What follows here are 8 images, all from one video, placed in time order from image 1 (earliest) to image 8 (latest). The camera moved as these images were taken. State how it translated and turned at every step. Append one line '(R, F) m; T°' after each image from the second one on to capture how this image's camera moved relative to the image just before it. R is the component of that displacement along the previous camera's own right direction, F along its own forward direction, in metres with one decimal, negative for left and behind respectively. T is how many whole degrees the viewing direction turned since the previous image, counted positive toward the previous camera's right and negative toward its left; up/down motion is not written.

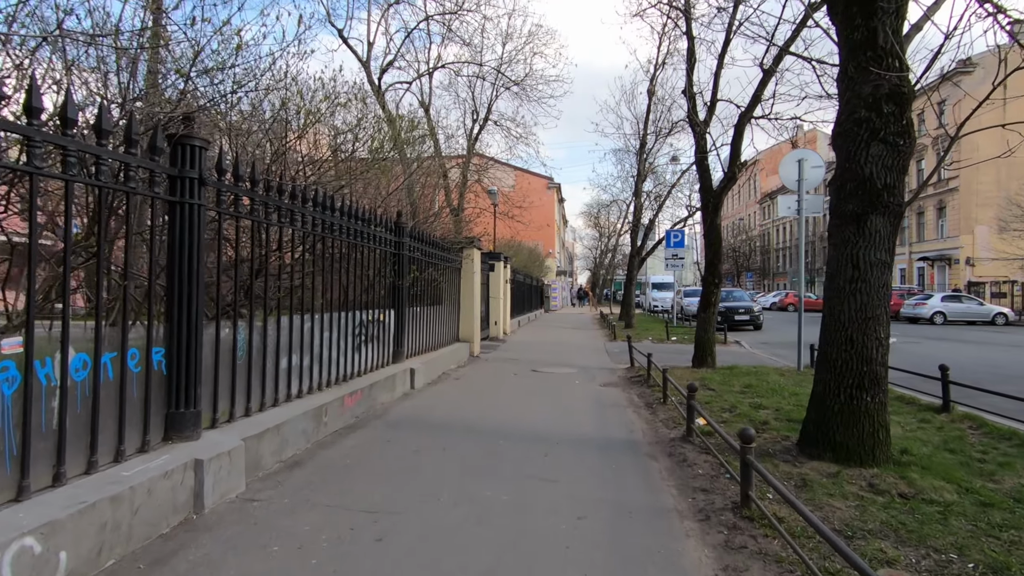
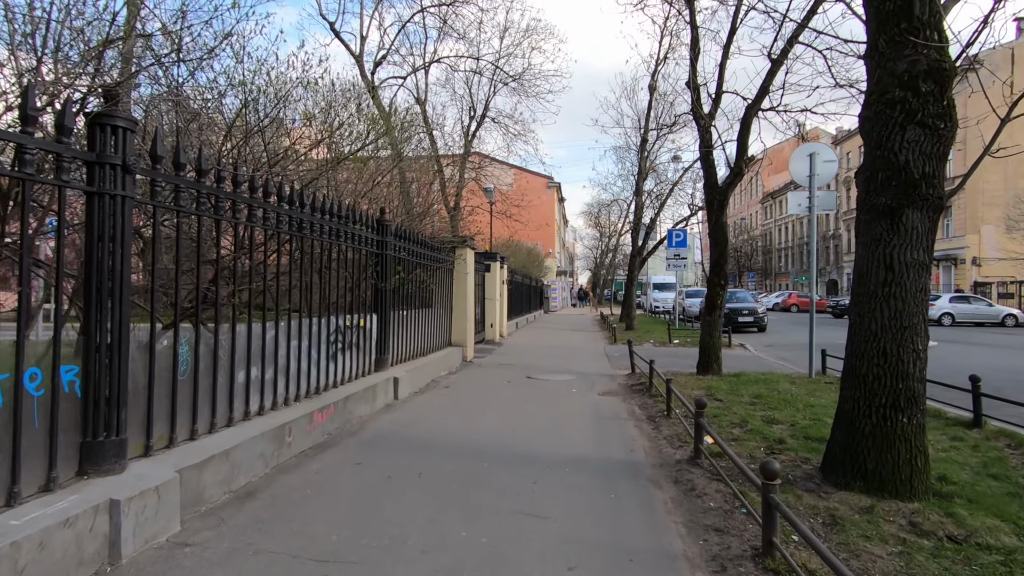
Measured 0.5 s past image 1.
(+0.1, +0.6) m; 0°
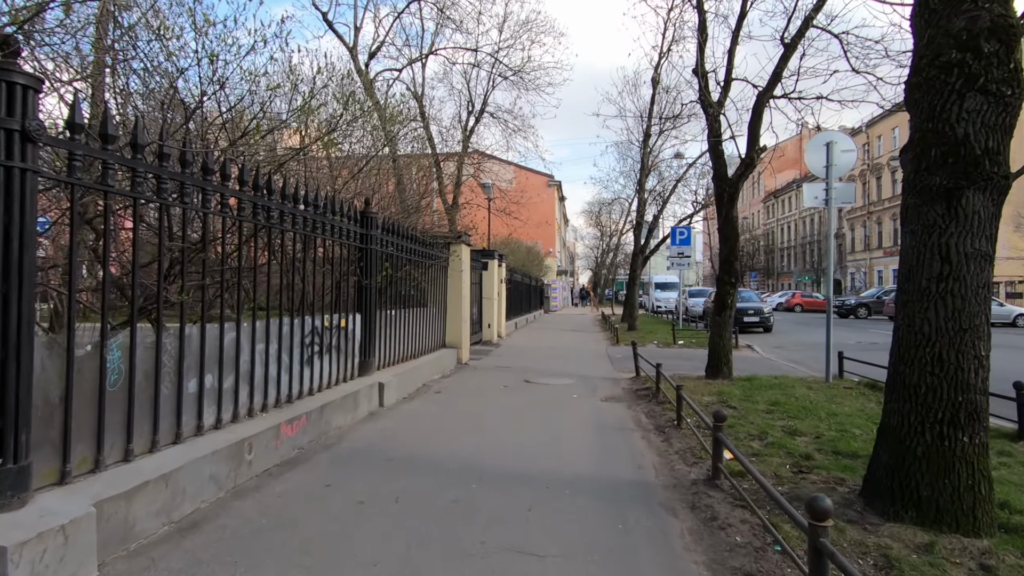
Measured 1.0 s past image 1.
(+0.1, +0.6) m; 0°
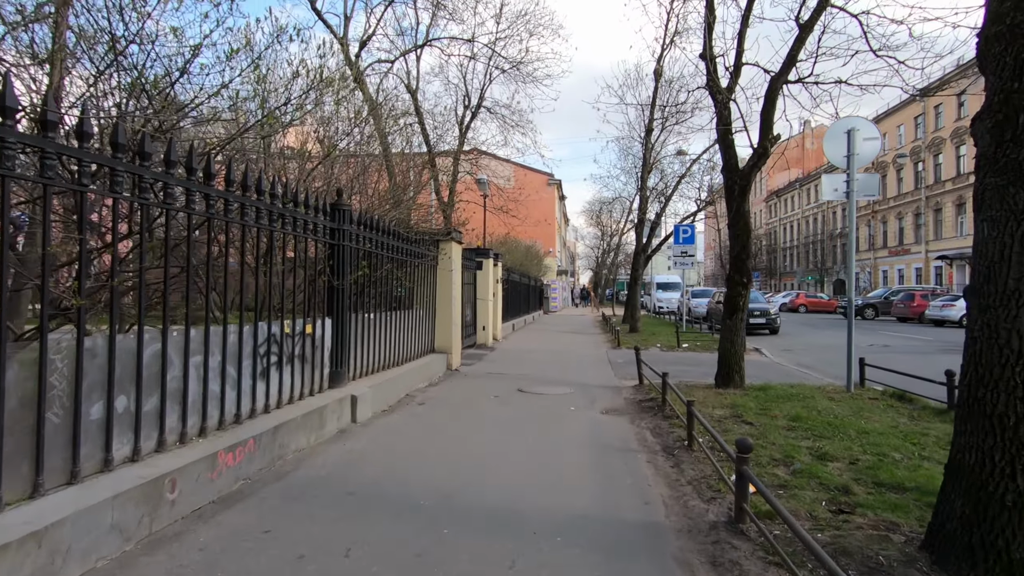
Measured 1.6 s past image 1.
(+0.1, +0.8) m; 0°
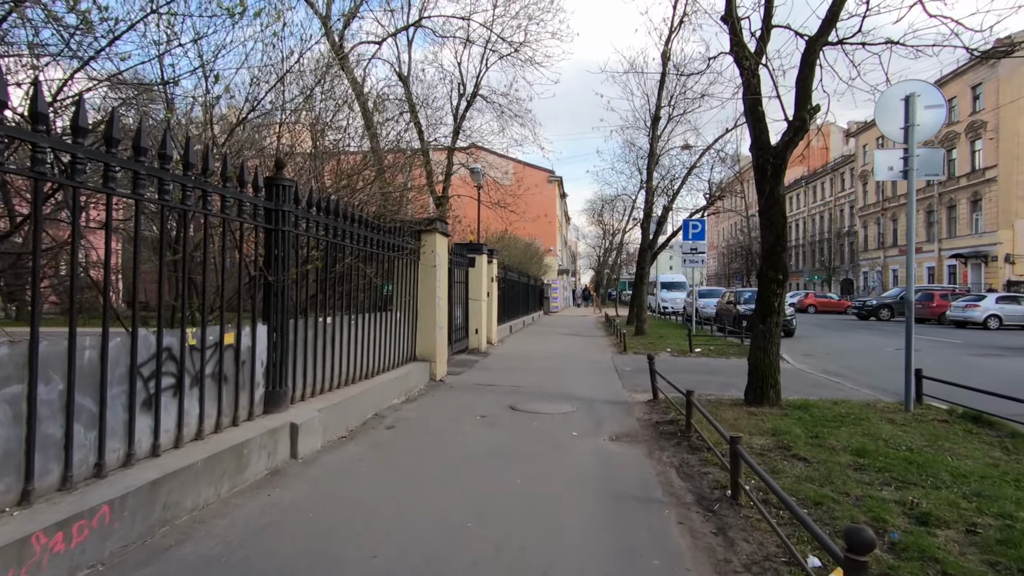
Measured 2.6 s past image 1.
(+0.1, +1.4) m; 0°
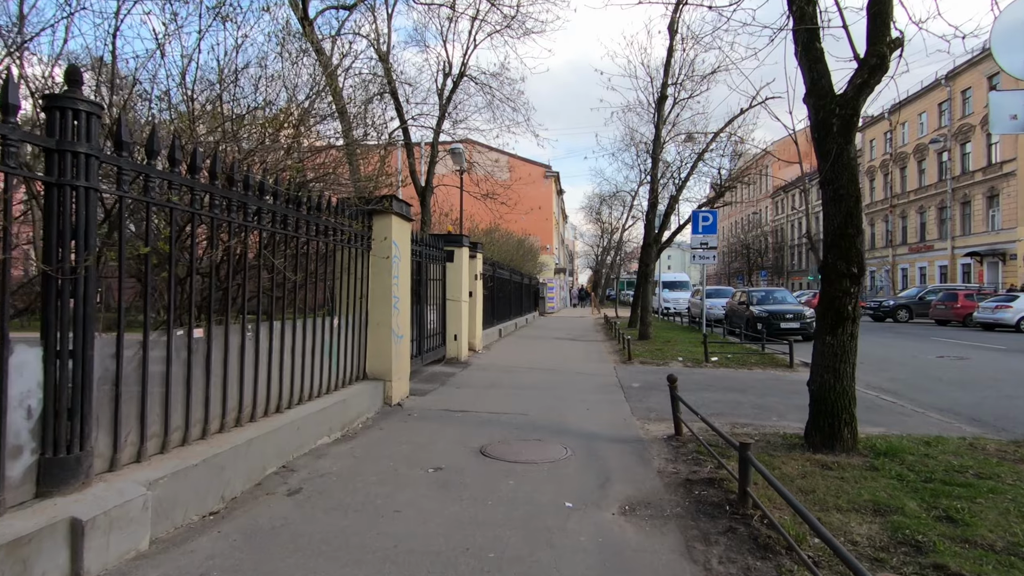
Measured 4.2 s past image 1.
(+0.3, +2.1) m; 0°
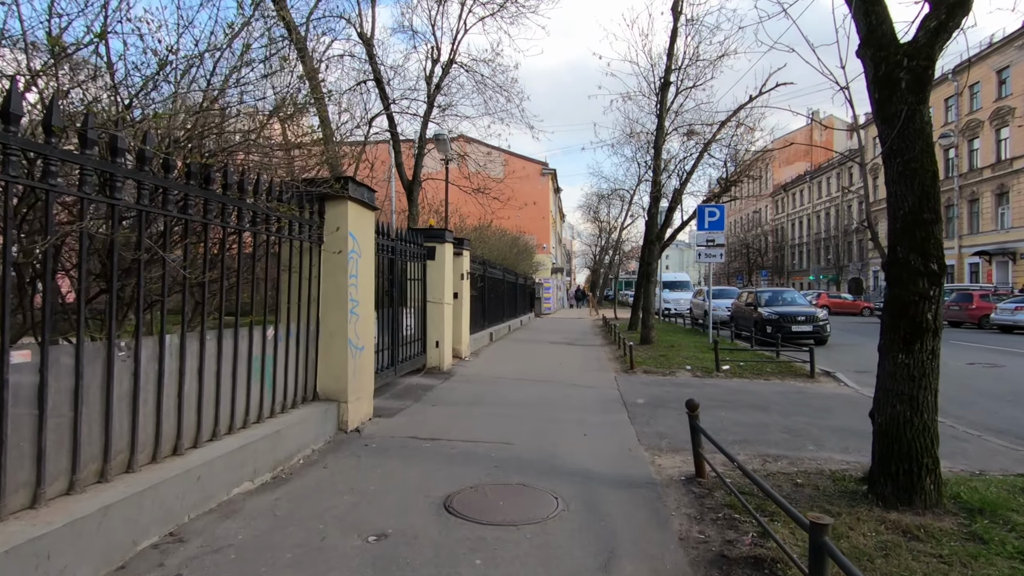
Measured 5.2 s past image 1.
(+0.2, +1.3) m; 0°
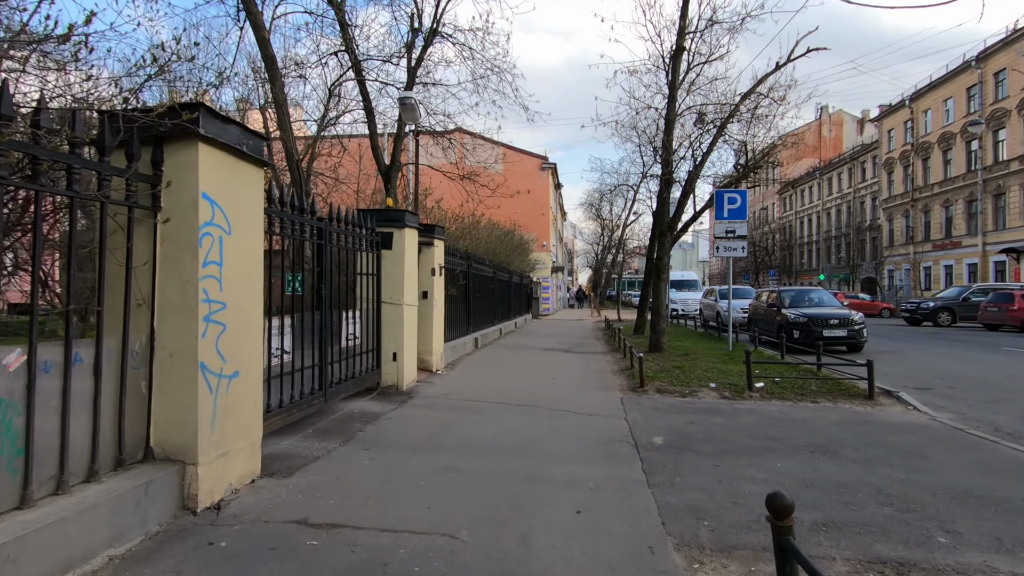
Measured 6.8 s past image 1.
(+0.4, +2.3) m; 0°
